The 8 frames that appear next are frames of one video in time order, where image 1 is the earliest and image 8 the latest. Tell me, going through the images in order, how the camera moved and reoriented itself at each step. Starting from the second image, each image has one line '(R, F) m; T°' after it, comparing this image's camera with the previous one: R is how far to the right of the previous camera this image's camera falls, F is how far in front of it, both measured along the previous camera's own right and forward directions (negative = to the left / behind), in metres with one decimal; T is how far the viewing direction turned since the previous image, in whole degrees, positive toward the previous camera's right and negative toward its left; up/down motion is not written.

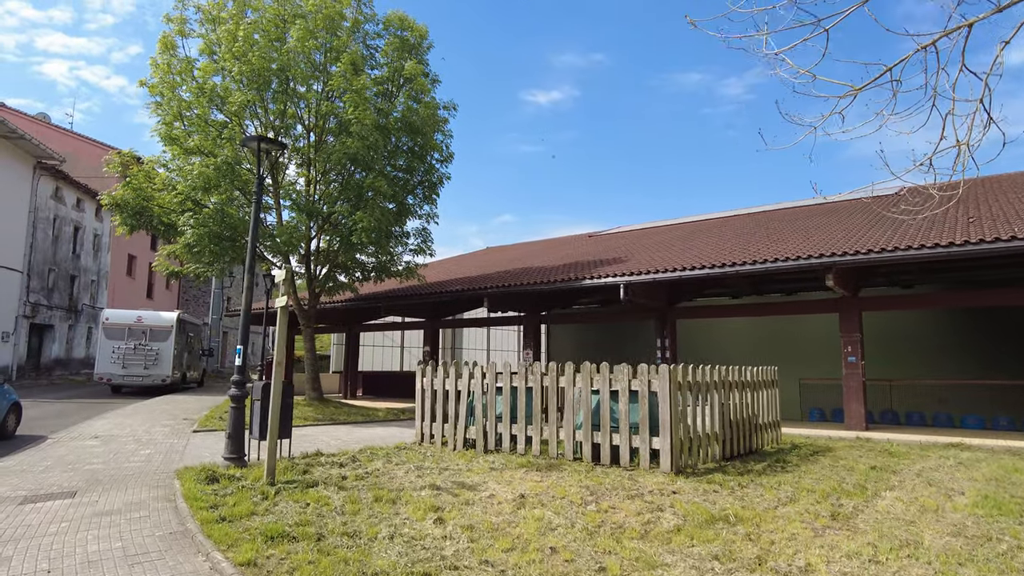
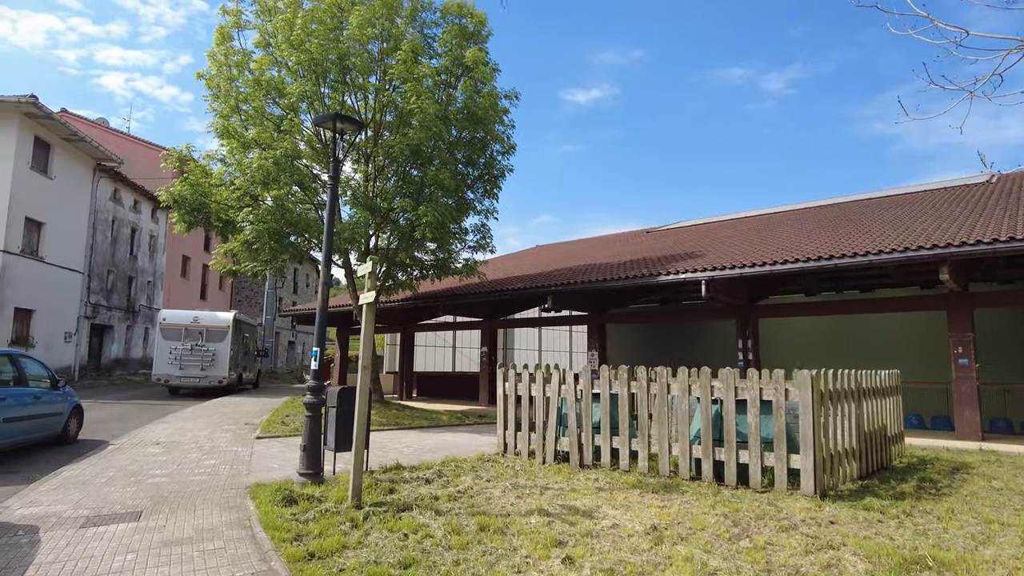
(-0.7, +0.9) m; -4°
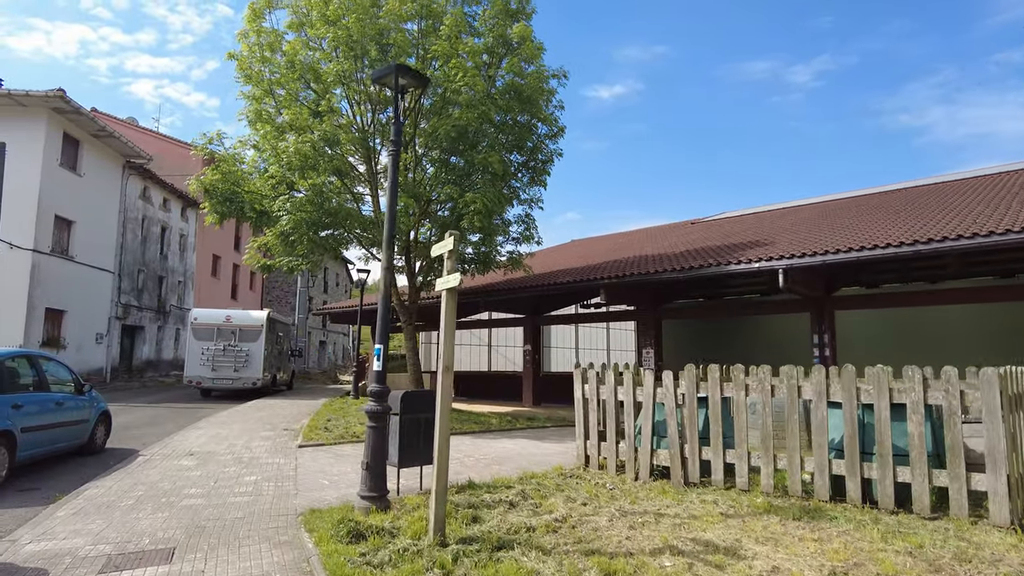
(-0.6, +1.1) m; -2°
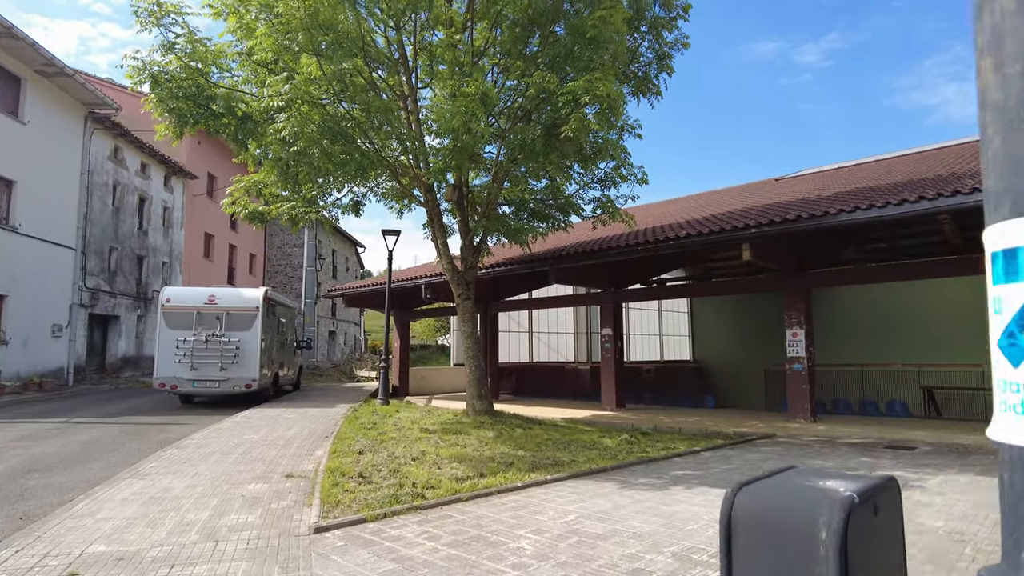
(-1.6, +4.9) m; 0°
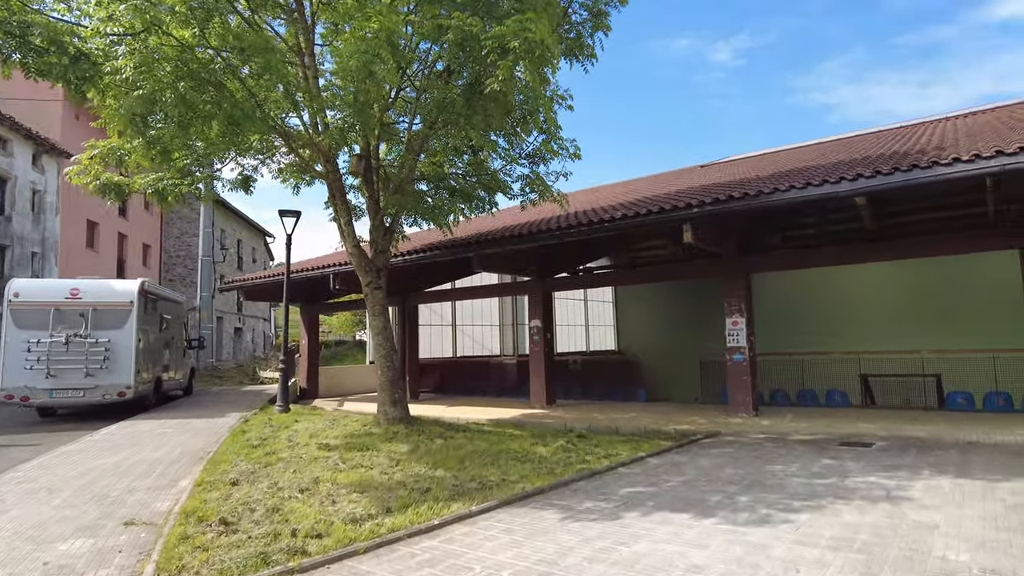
(+0.1, +1.4) m; +7°
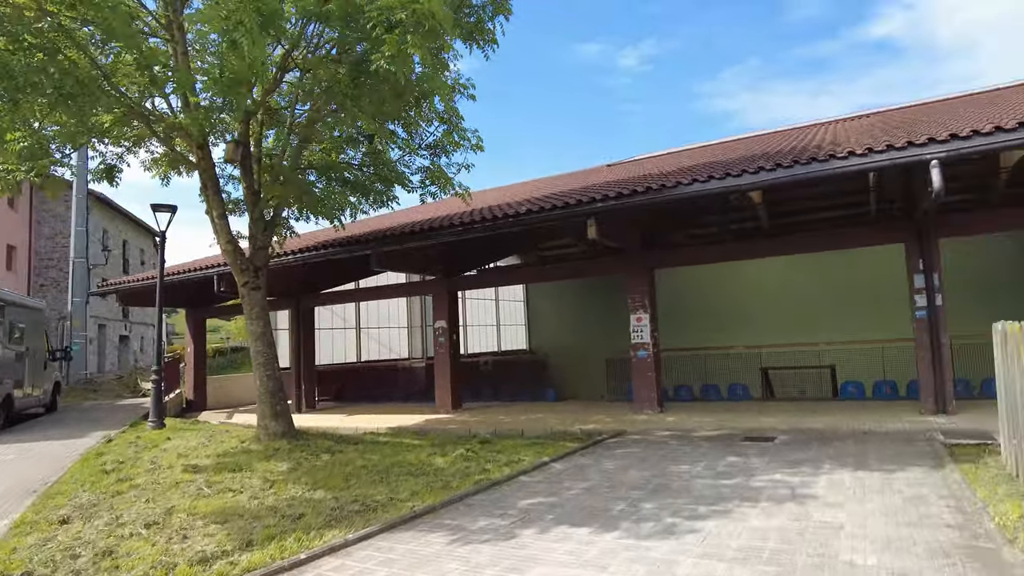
(+0.2, +0.5) m; +7°
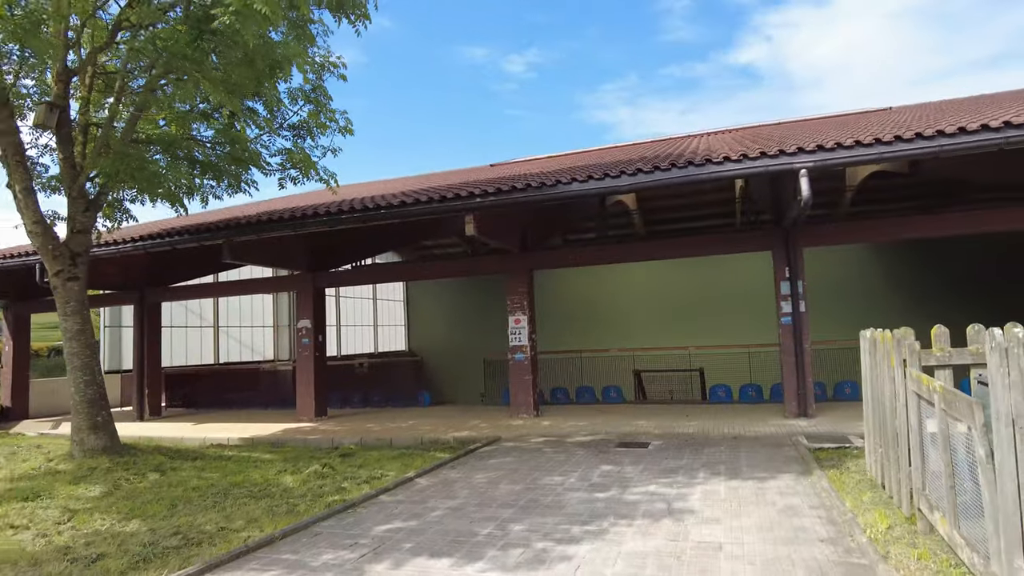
(+0.2, +0.6) m; +10°
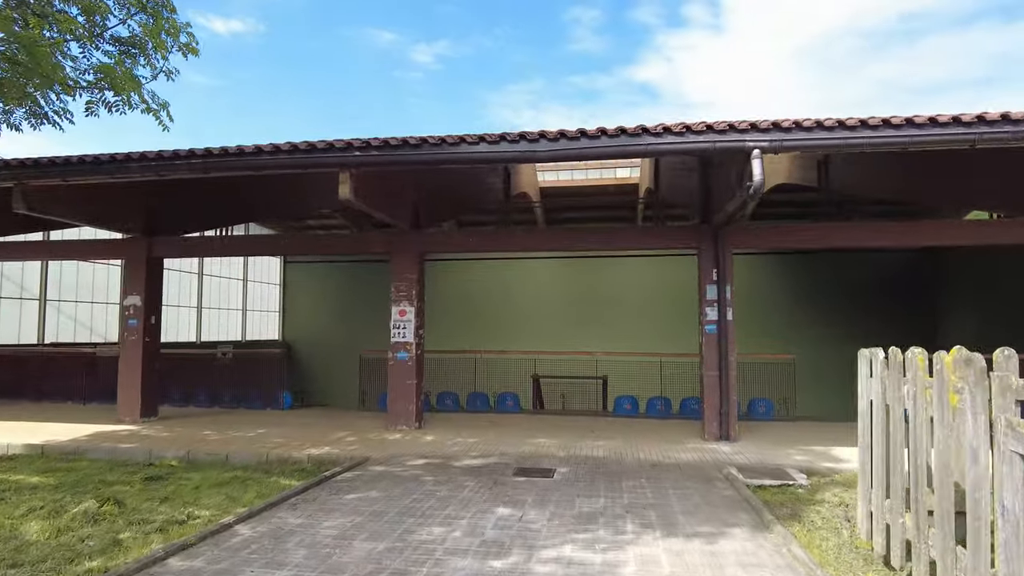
(+0.1, +1.7) m; +9°
